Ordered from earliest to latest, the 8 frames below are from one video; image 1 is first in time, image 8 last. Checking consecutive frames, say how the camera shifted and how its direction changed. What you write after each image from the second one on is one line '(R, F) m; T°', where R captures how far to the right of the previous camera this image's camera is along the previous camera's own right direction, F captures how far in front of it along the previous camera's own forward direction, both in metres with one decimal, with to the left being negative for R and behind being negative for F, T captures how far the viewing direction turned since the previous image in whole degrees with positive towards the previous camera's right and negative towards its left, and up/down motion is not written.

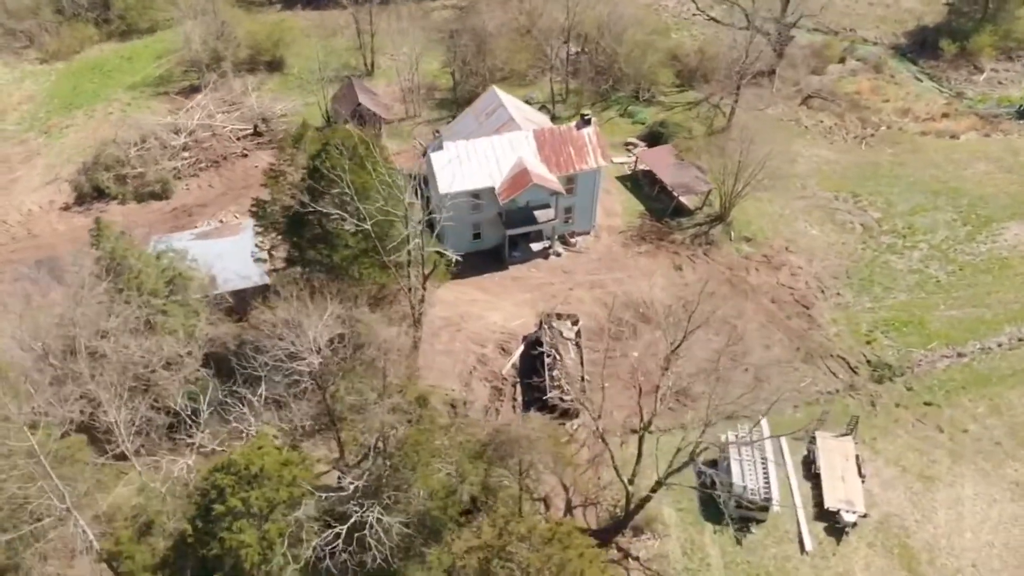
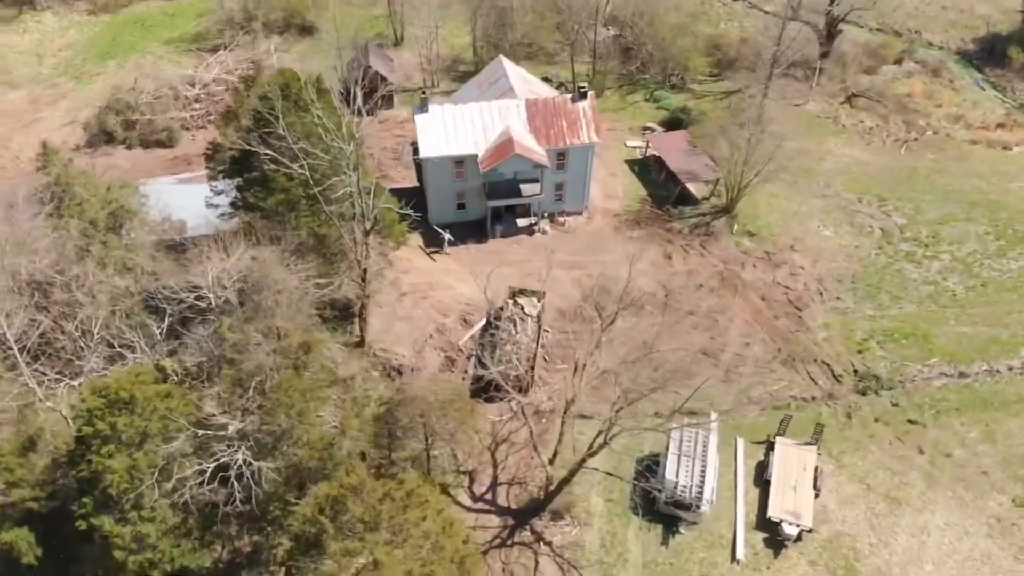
(+4.8, +1.4) m; -6°
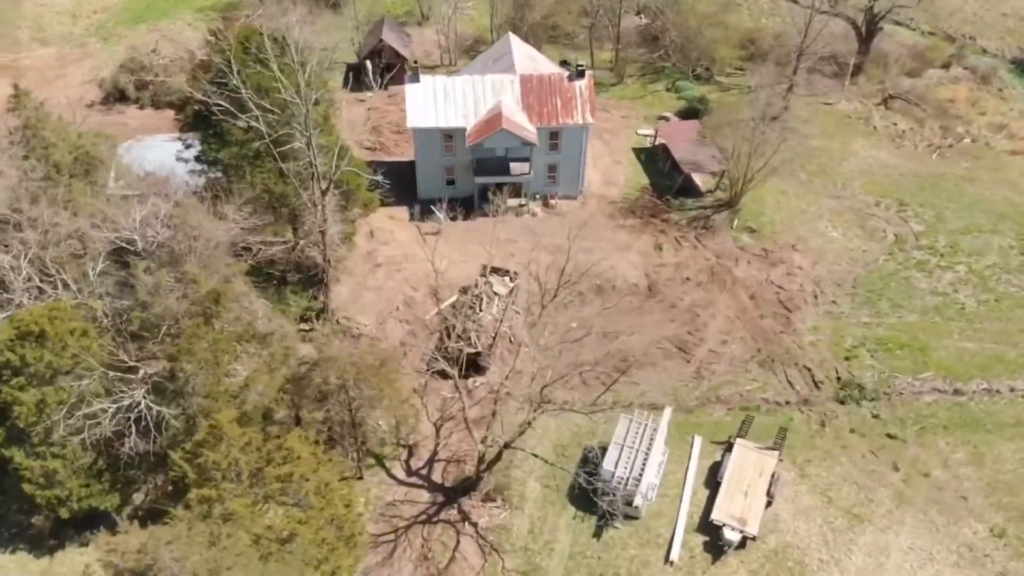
(+3.7, +1.1) m; -5°
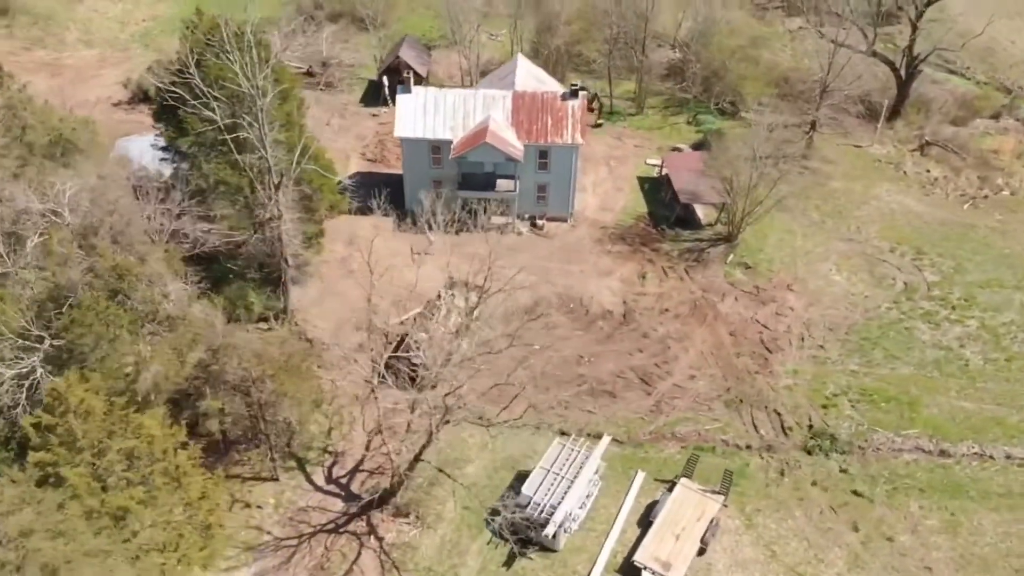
(+4.3, +1.2) m; -6°
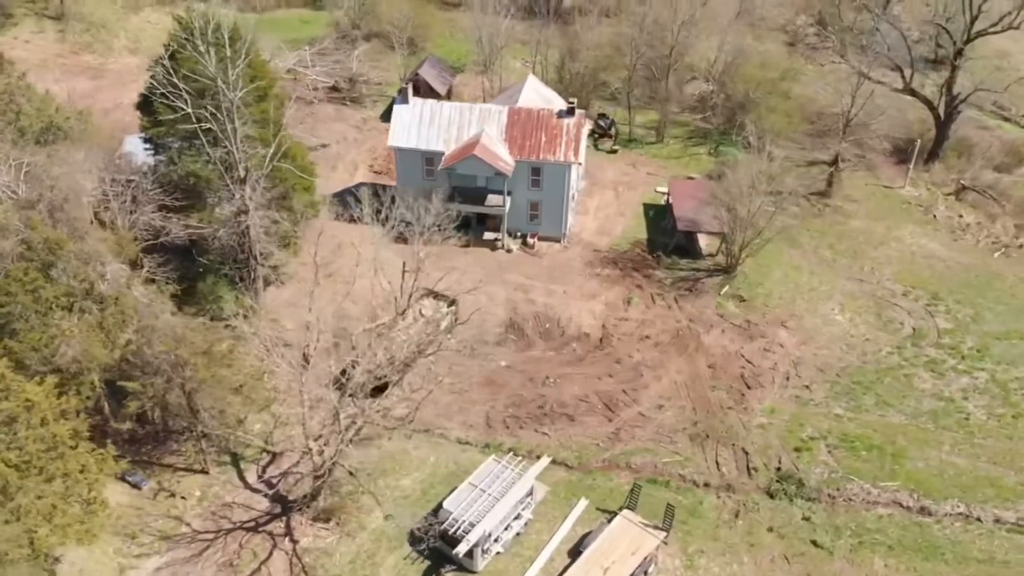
(+3.7, +1.0) m; -5°
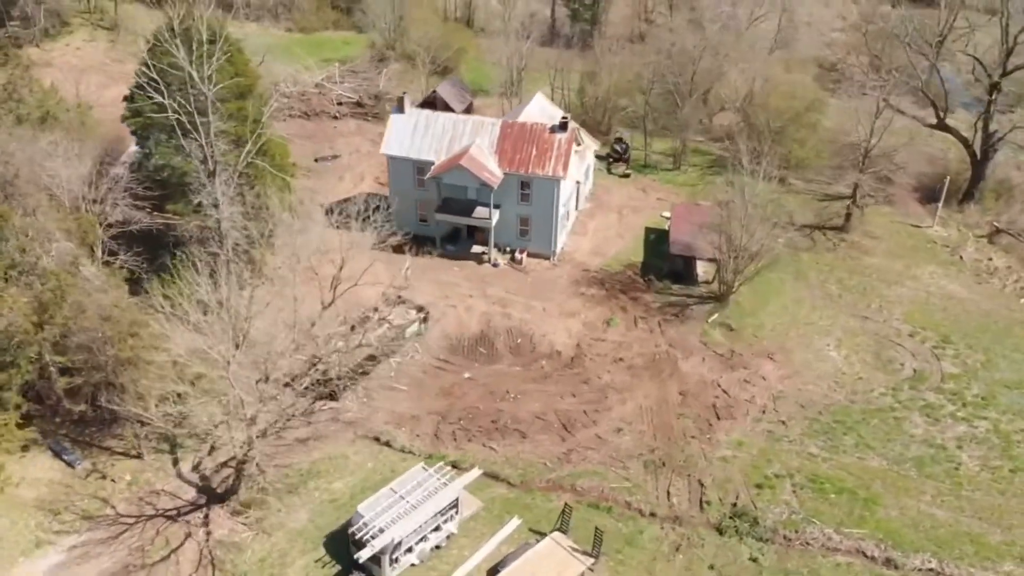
(+3.7, +1.0) m; -5°
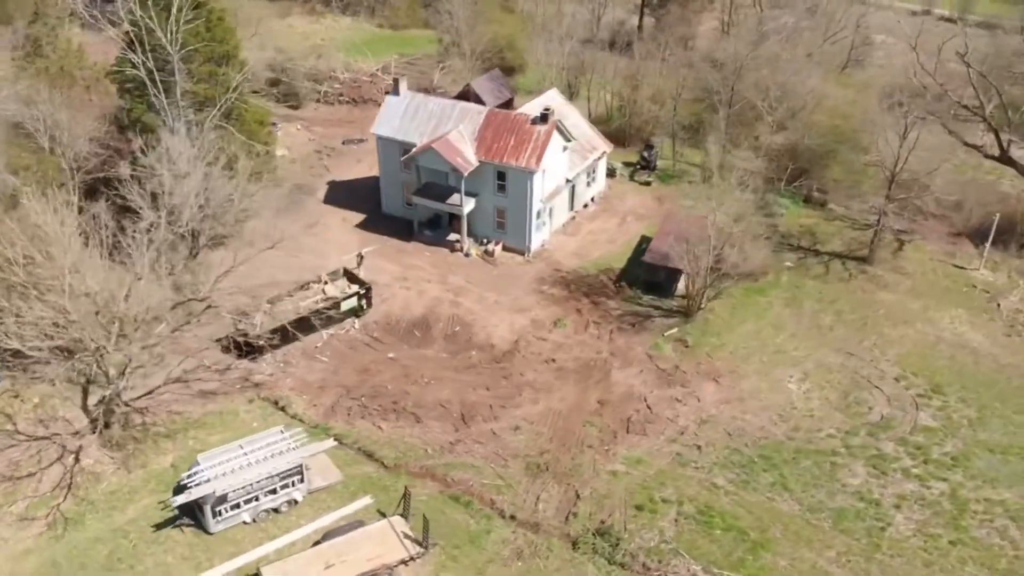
(+7.4, +1.6) m; -11°
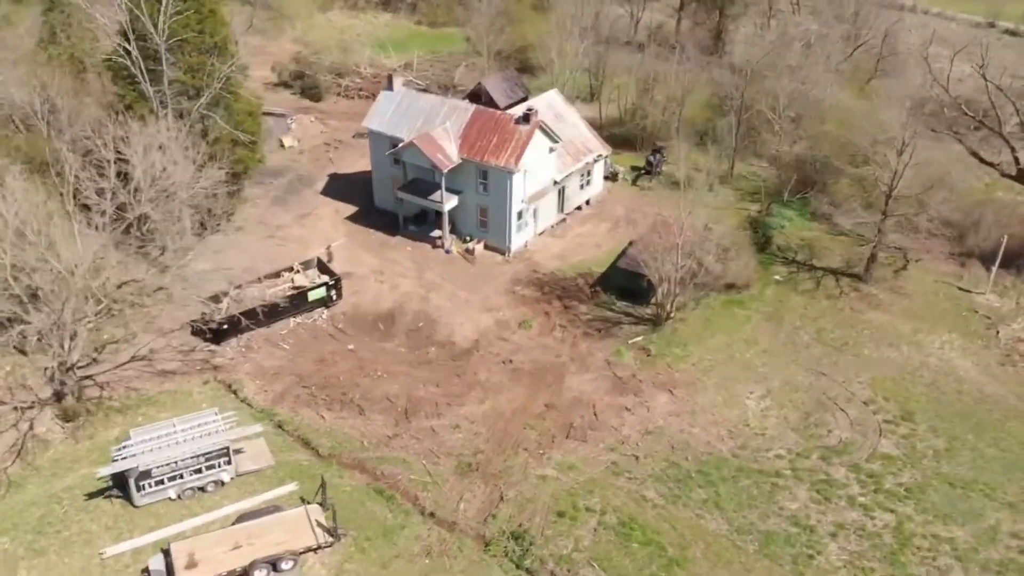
(+3.8, +0.2) m; -5°
